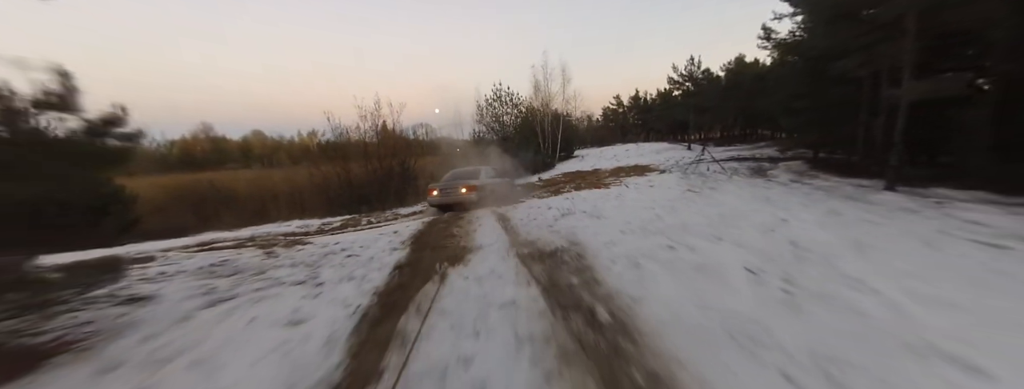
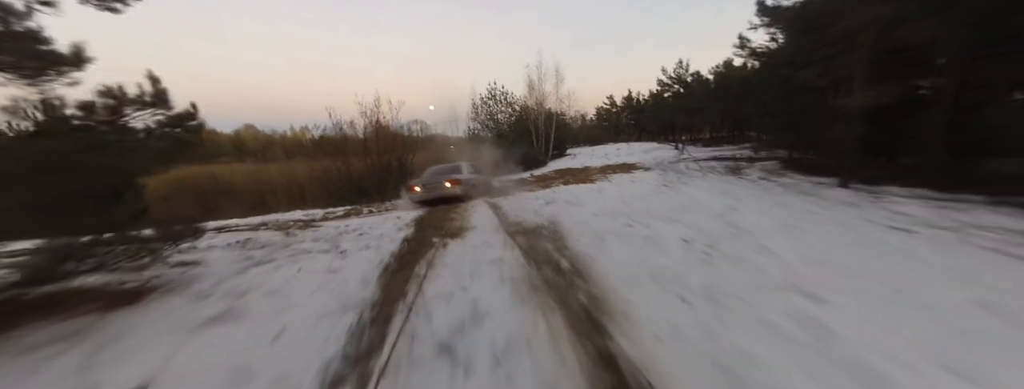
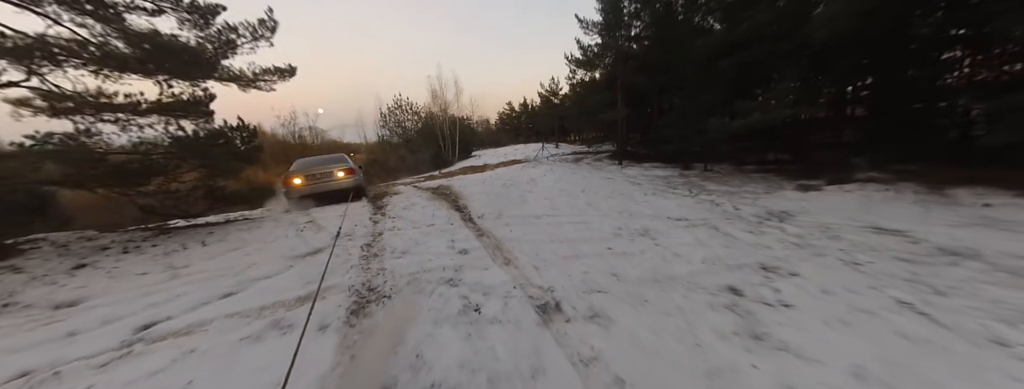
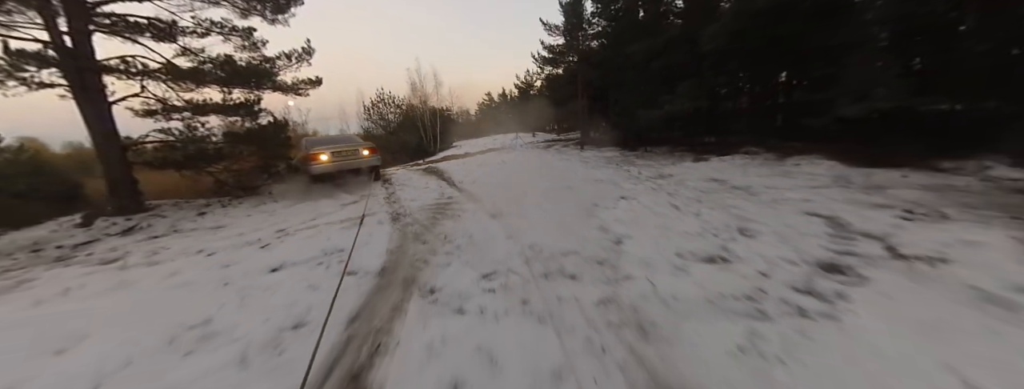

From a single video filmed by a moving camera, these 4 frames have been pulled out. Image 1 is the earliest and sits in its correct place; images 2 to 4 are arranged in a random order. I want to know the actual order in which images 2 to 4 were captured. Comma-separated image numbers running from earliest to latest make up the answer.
2, 3, 4
